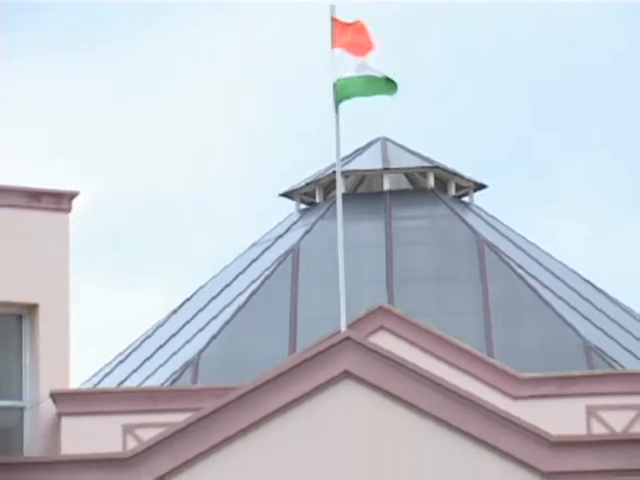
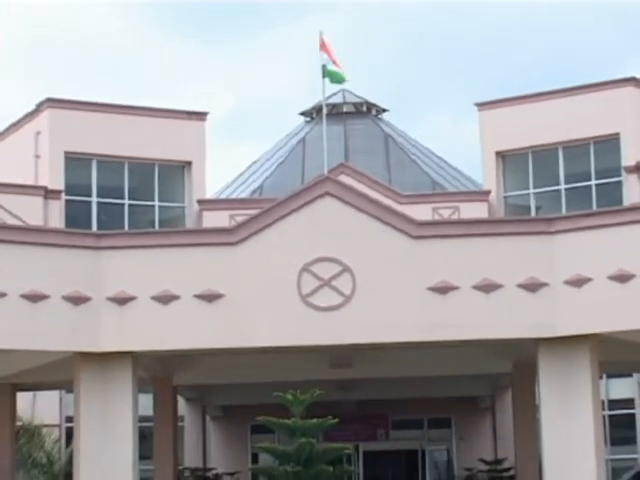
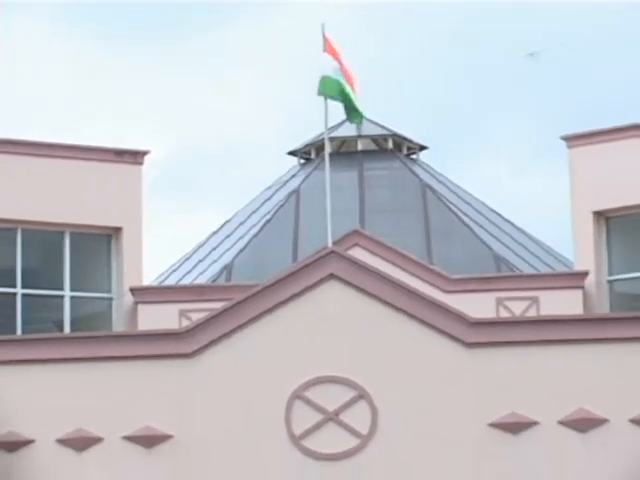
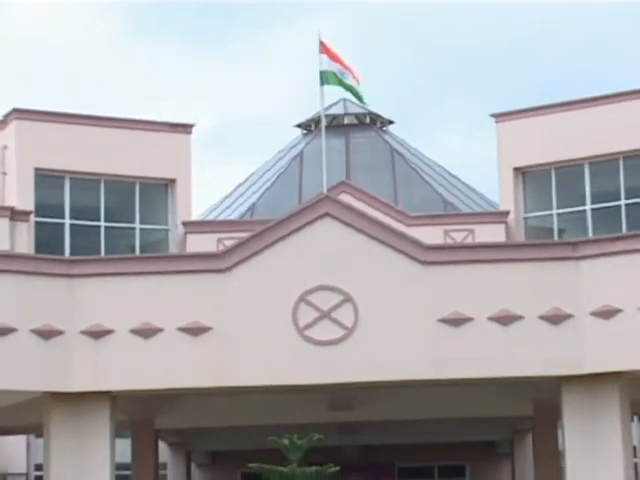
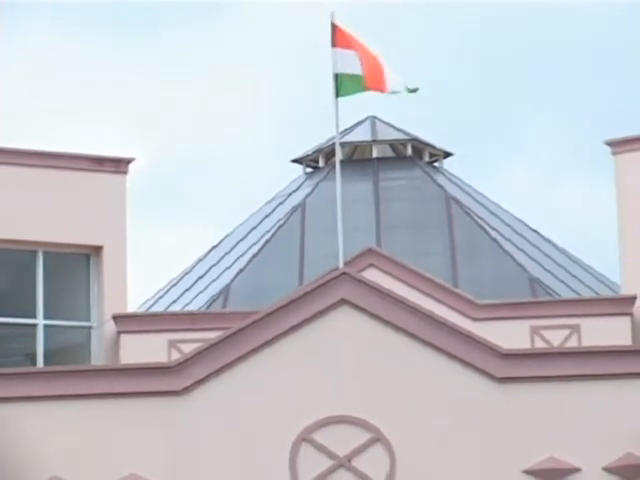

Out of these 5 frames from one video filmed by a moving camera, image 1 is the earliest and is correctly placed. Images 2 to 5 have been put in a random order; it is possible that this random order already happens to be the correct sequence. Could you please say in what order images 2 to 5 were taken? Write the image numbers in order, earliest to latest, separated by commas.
5, 3, 4, 2
